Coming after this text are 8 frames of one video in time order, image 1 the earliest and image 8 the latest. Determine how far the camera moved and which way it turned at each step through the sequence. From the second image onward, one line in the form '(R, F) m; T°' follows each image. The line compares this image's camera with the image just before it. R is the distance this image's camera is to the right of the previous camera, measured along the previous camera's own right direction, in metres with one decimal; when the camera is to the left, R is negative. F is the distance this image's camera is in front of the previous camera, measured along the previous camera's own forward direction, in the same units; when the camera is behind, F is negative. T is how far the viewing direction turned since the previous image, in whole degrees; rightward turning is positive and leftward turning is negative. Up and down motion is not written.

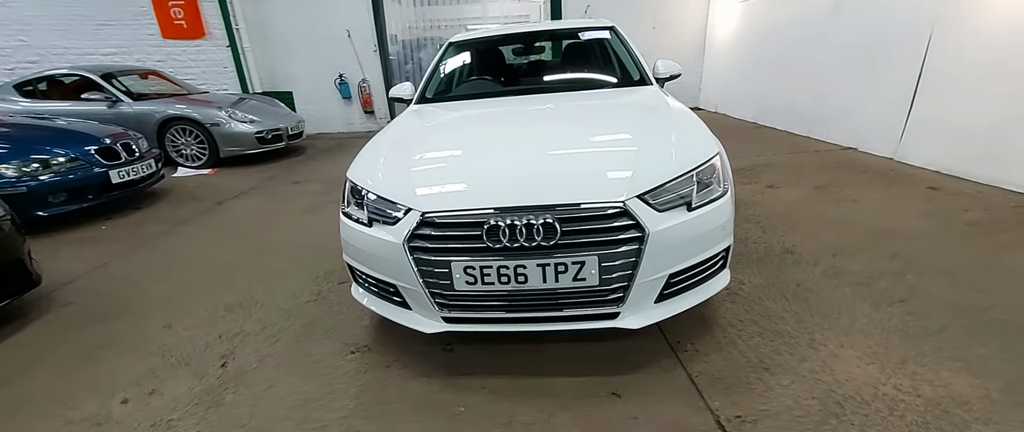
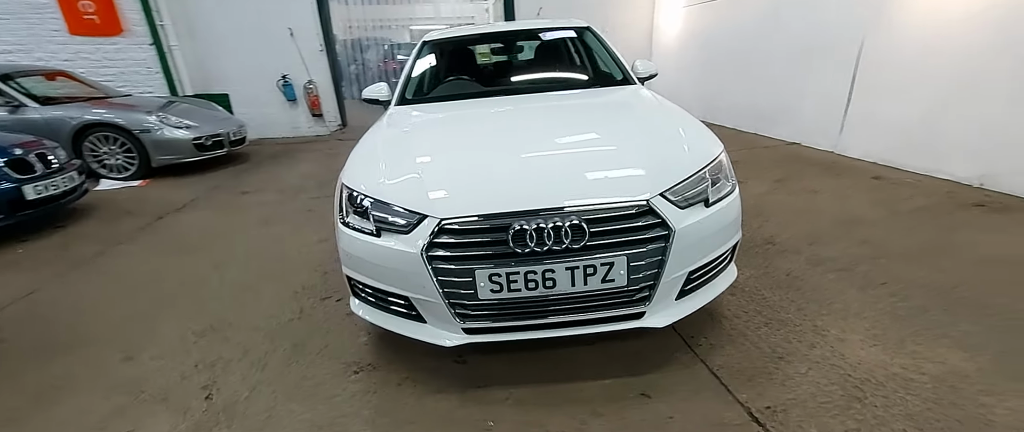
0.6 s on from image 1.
(-0.2, +0.1) m; +7°
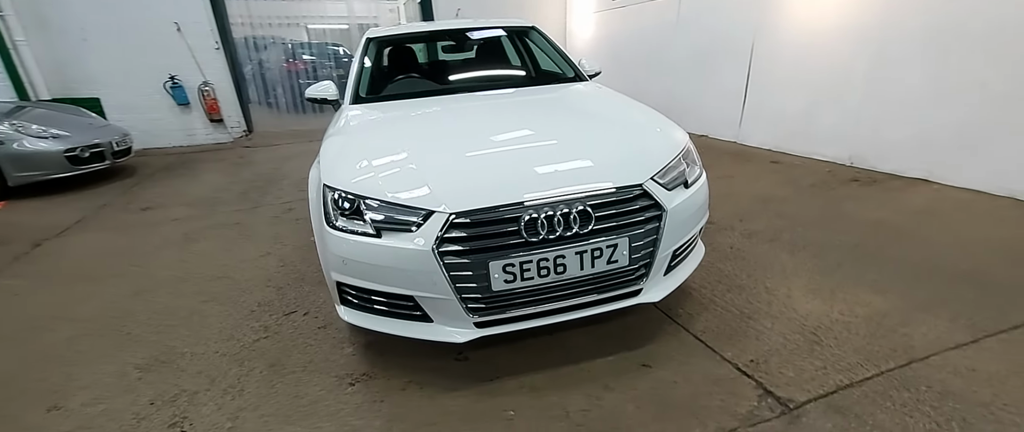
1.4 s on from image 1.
(-0.3, 0.0) m; +11°
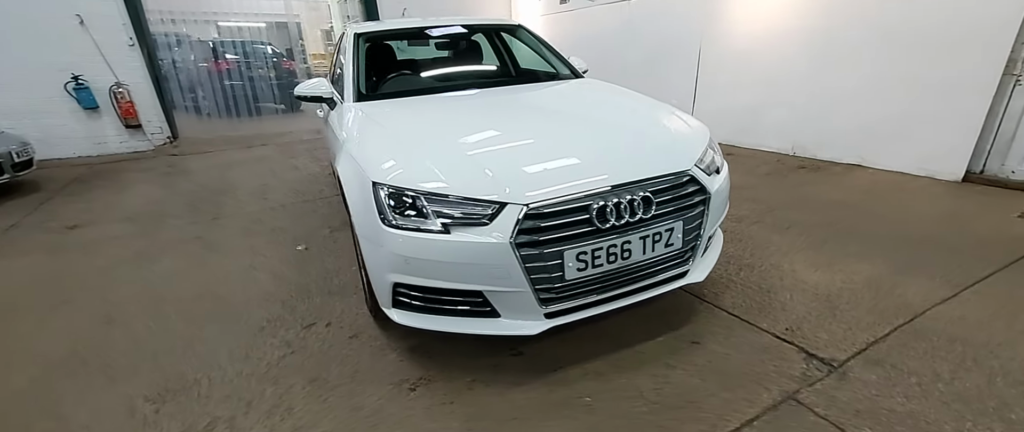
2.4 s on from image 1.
(-0.4, 0.0) m; +9°
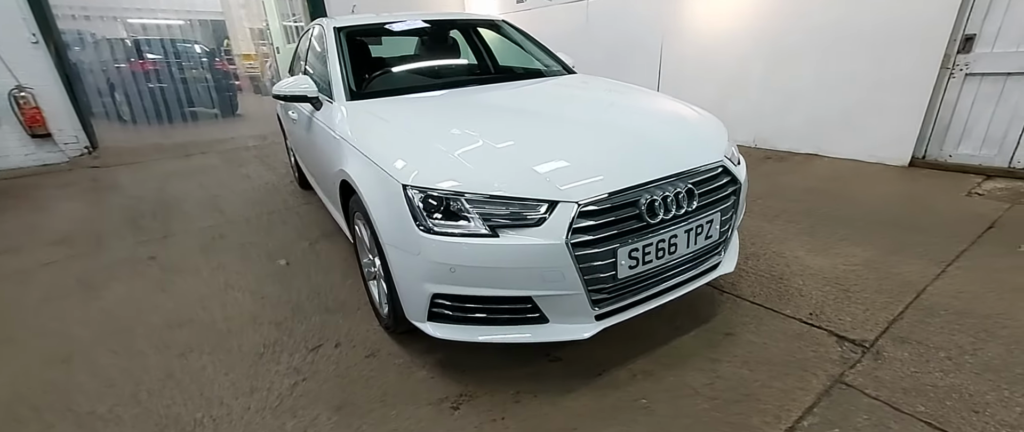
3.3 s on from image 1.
(-0.3, +0.1) m; +7°
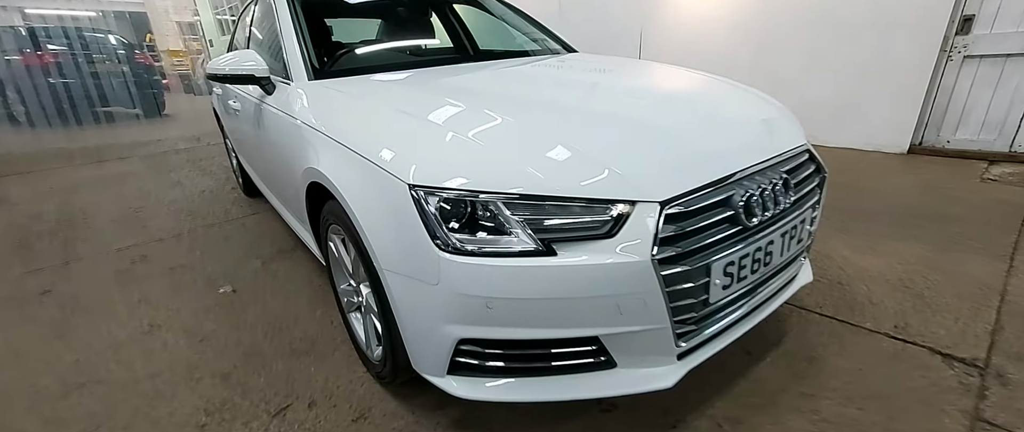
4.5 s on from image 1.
(-0.2, +0.4) m; +6°
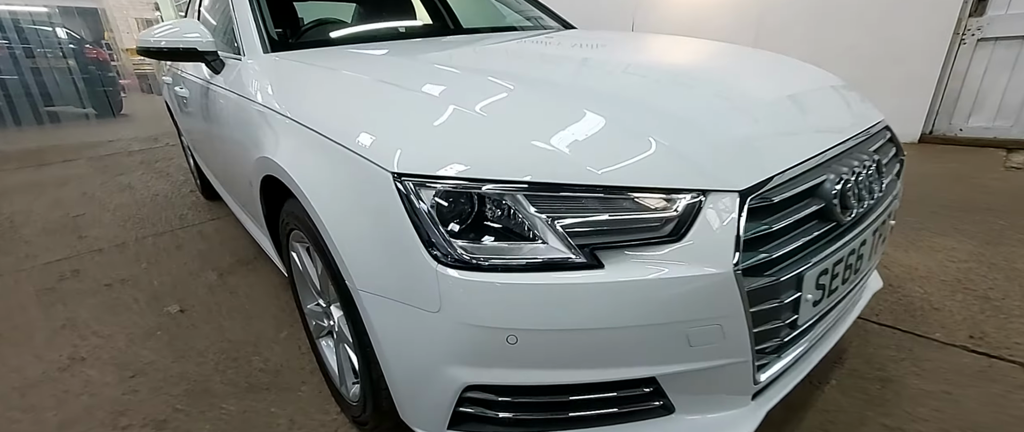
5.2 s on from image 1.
(-0.1, +0.2) m; +2°
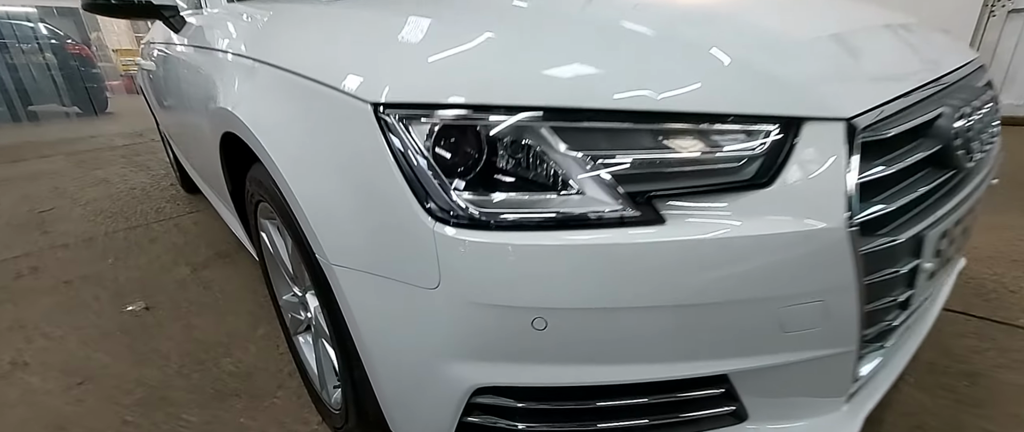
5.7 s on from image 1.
(0.0, +0.2) m; 0°
